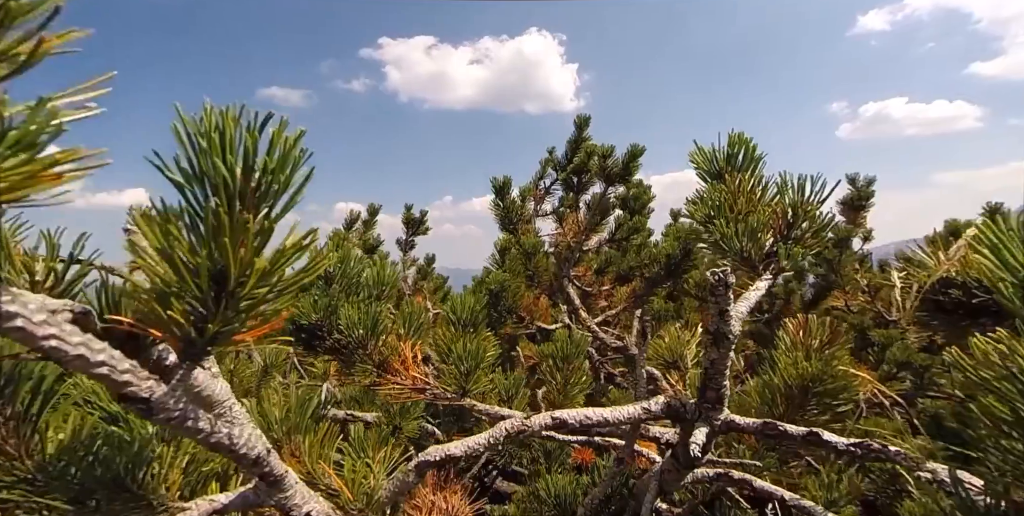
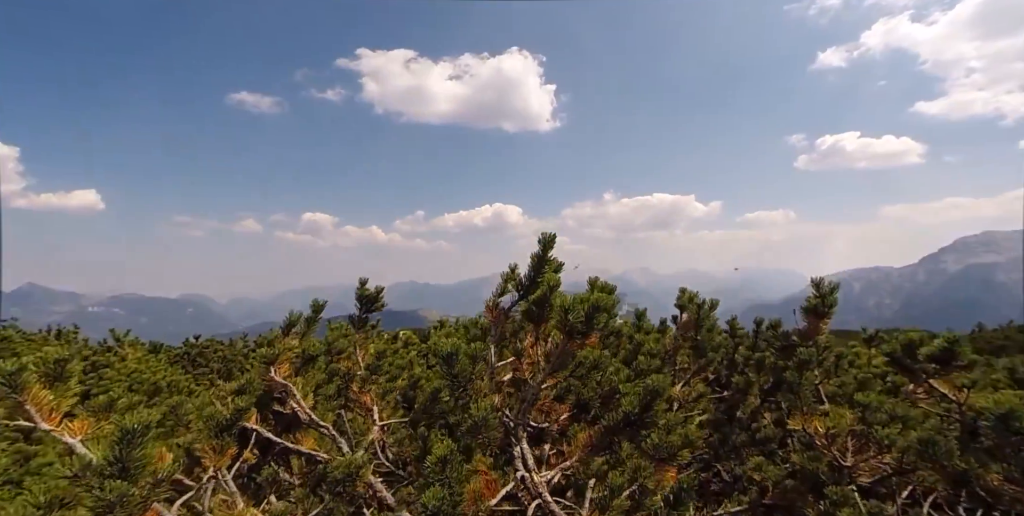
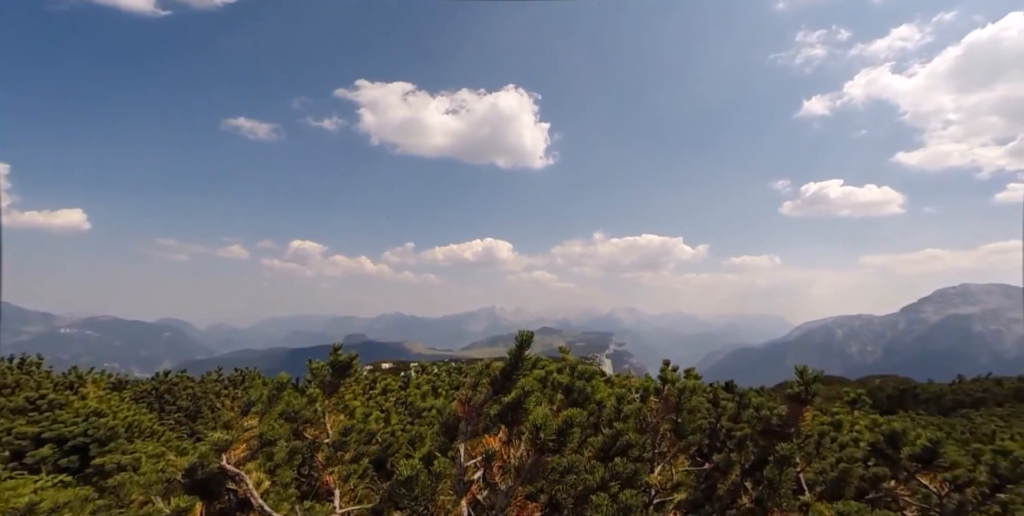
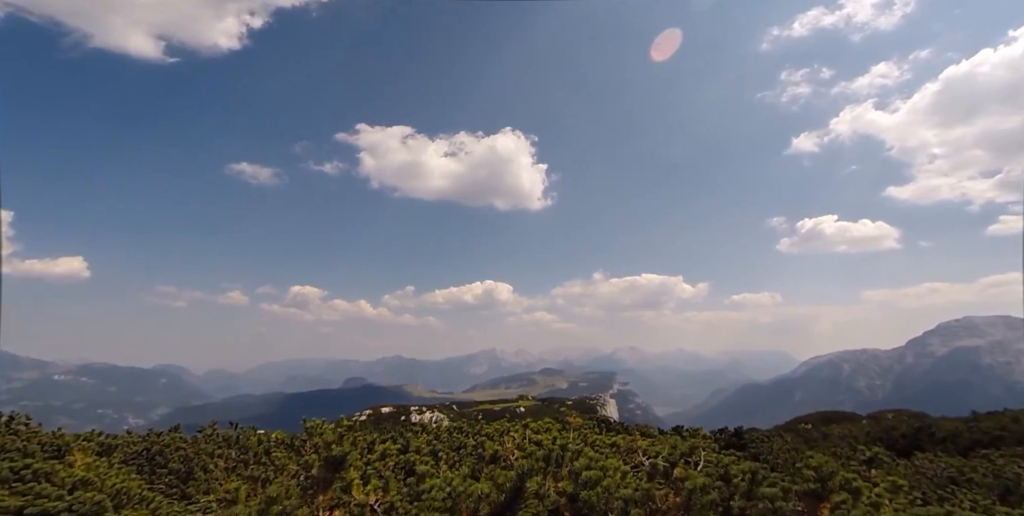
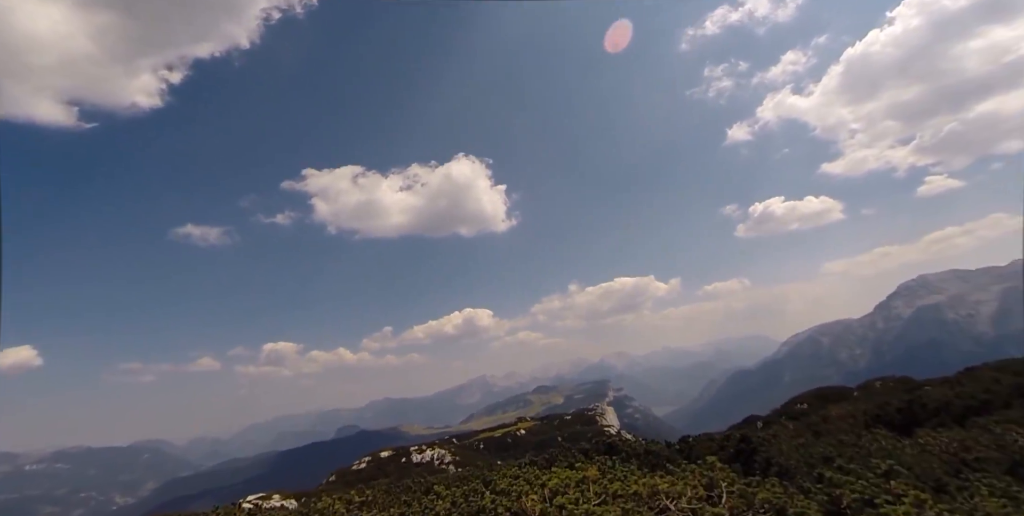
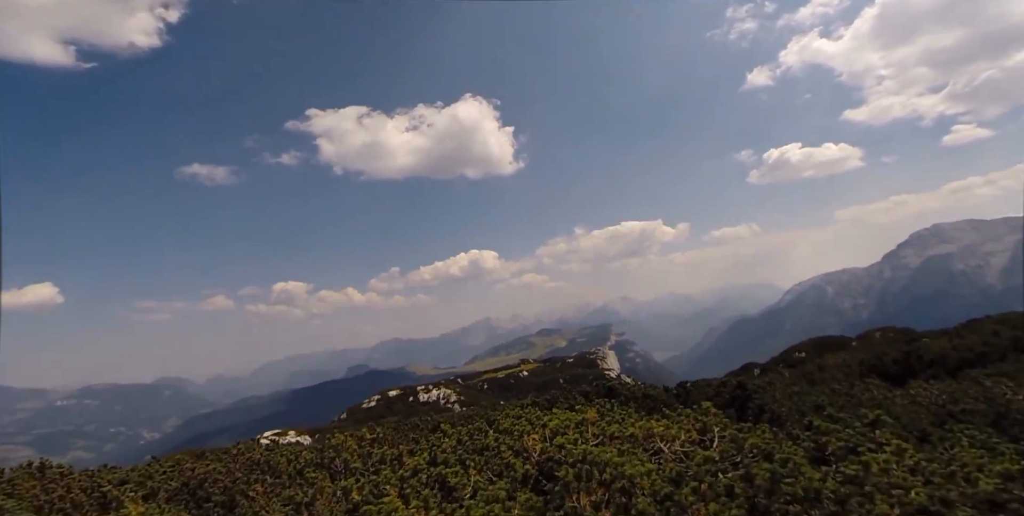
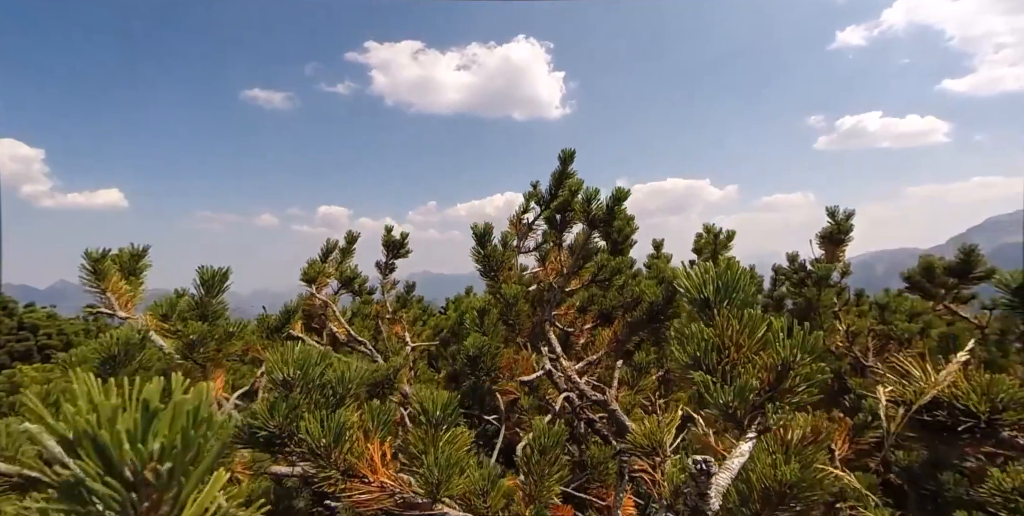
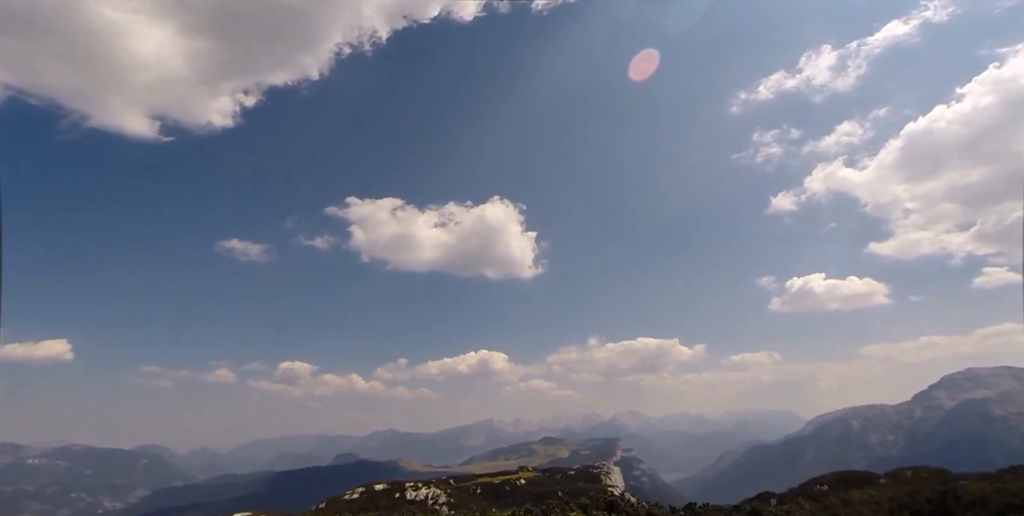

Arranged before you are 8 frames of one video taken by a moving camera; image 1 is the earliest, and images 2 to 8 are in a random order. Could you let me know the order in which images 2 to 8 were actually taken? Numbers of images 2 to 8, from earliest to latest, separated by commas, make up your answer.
7, 2, 3, 4, 8, 5, 6
